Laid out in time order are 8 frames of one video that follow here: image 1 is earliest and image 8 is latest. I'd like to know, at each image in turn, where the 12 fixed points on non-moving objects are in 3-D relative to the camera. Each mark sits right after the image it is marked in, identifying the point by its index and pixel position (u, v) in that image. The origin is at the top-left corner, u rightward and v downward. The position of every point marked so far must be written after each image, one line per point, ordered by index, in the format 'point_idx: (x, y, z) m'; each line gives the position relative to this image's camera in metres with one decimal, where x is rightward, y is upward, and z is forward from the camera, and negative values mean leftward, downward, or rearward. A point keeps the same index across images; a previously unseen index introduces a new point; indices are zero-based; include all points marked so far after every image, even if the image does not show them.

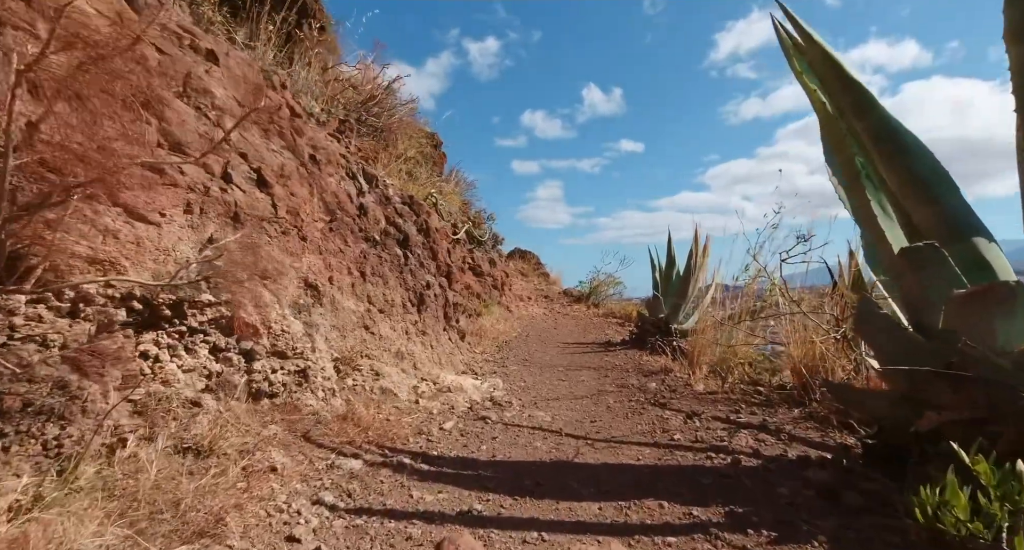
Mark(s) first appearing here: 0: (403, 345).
0: (-0.9, -0.6, +4.1) m
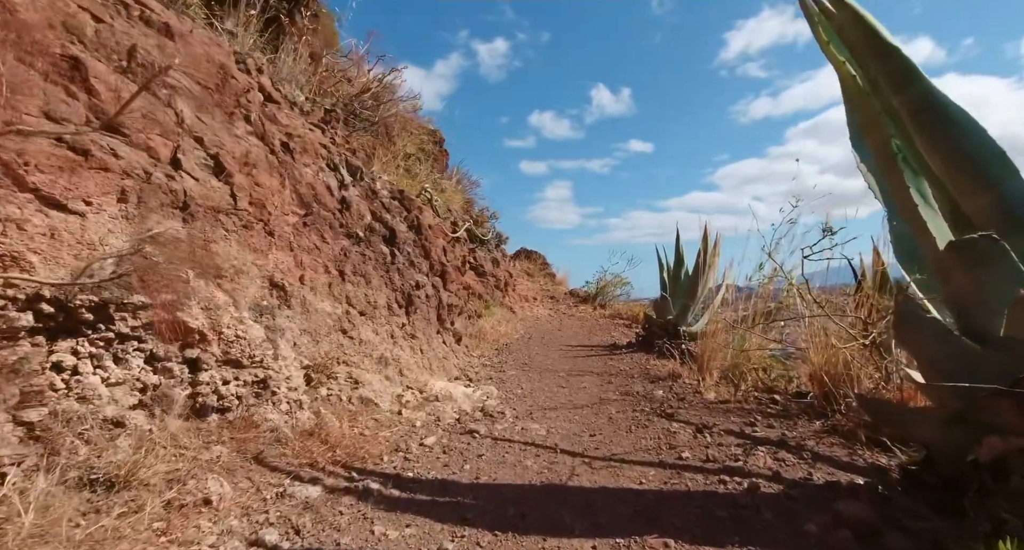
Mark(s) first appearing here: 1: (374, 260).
0: (-0.9, -0.6, +3.8) m
1: (-1.1, +0.1, +4.0) m
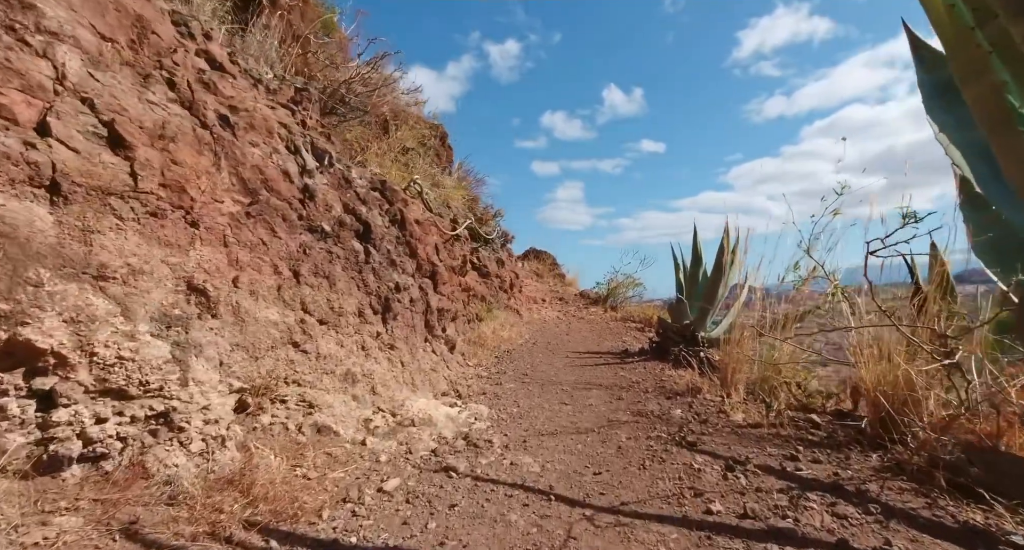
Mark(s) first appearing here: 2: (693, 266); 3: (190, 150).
0: (-1.0, -0.6, +3.2) m
1: (-1.1, +0.1, +3.4) m
2: (+2.5, +0.1, +7.2) m
3: (-1.5, +0.6, +2.3) m
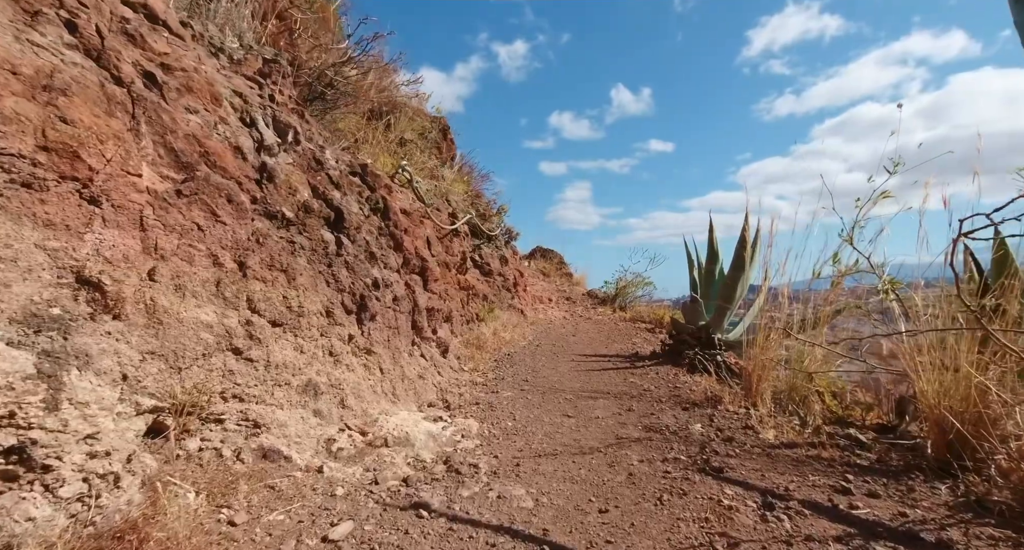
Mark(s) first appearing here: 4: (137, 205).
0: (-1.0, -0.5, +2.7) m
1: (-1.2, +0.1, +3.0) m
2: (+2.5, +0.1, +6.6) m
3: (-1.5, +0.6, +1.9) m
4: (-1.4, +0.3, +2.0) m
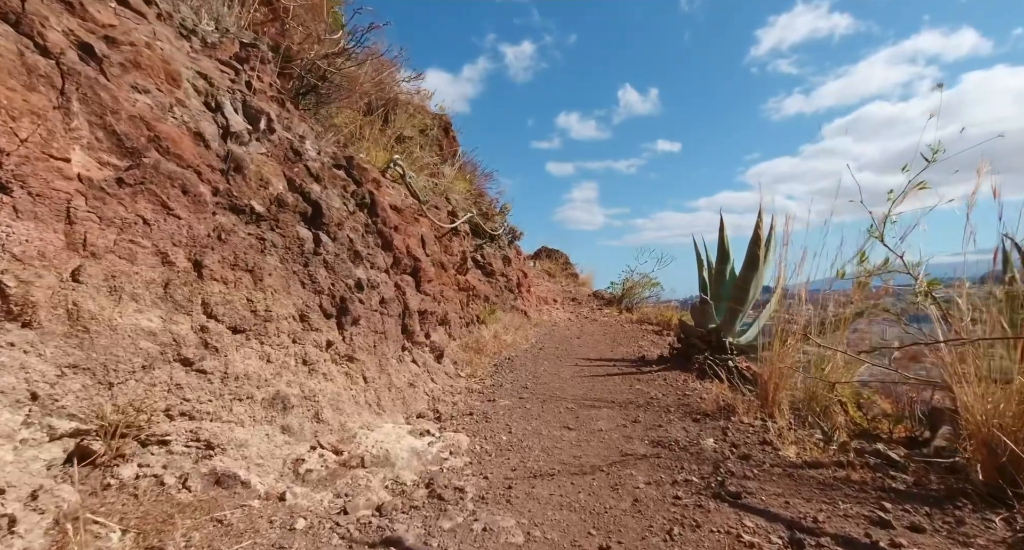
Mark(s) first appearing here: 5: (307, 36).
0: (-1.1, -0.5, +2.5) m
1: (-1.2, +0.1, +2.7) m
2: (+2.5, +0.1, +6.3) m
3: (-1.6, +0.6, +1.6) m
4: (-1.5, +0.3, +1.7) m
5: (-2.3, +2.7, +5.9) m
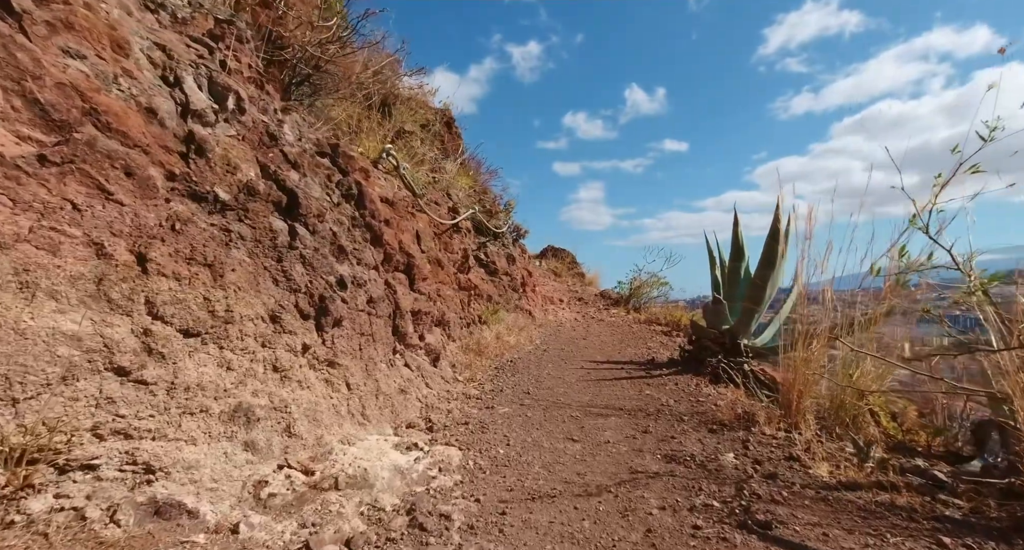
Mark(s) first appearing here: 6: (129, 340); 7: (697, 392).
0: (-1.1, -0.5, +2.2) m
1: (-1.2, +0.2, +2.4) m
2: (+2.6, +0.2, +6.0) m
3: (-1.6, +0.6, +1.3) m
4: (-1.5, +0.3, +1.4) m
5: (-2.3, +2.7, +5.6) m
6: (-1.3, -0.2, +1.7) m
7: (+1.7, -1.1, +4.8) m
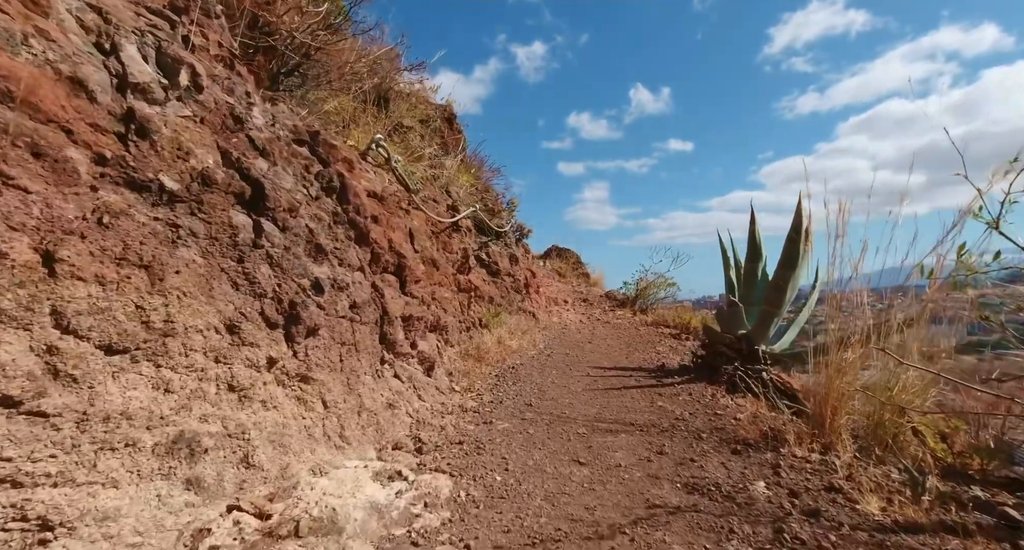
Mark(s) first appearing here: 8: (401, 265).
0: (-1.1, -0.5, +1.8) m
1: (-1.2, +0.1, +2.1) m
2: (+2.6, +0.1, +5.6) m
3: (-1.6, +0.6, +1.0) m
4: (-1.5, +0.3, +1.1) m
5: (-2.3, +2.7, +5.3) m
6: (-1.3, -0.2, +1.4) m
7: (+1.7, -1.1, +4.4) m
8: (-0.8, +0.1, +3.8) m
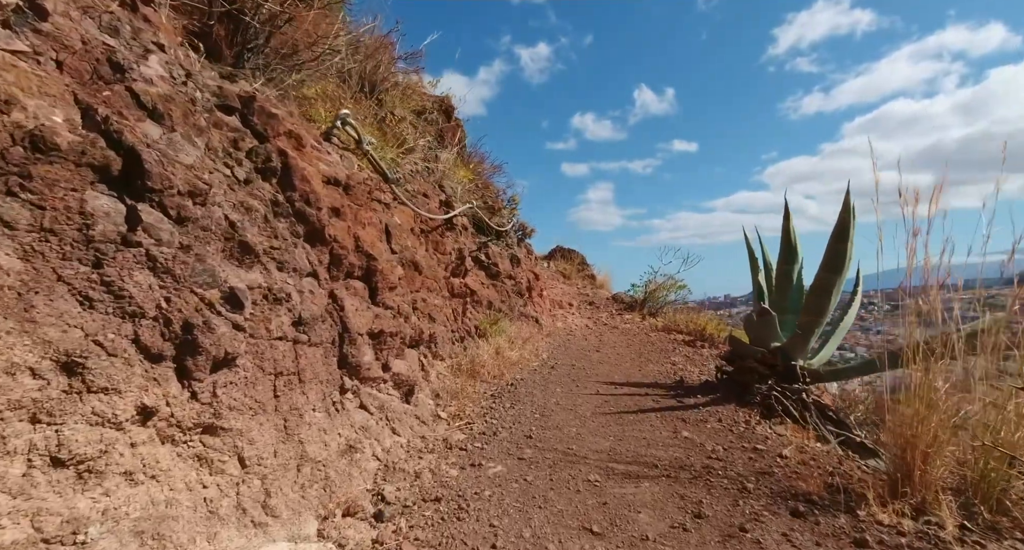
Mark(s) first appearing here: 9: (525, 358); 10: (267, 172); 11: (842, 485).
0: (-1.1, -0.6, +1.1) m
1: (-1.3, +0.1, +1.3) m
2: (+2.6, +0.1, +4.9) m
3: (-1.7, +0.6, +0.3) m
4: (-1.6, +0.3, +0.4) m
5: (-2.3, +2.7, +4.6) m
6: (-1.3, -0.3, +0.7) m
7: (+1.7, -1.1, +3.6) m
8: (-0.8, 0.0, +3.1) m
9: (+0.1, -0.9, +5.5) m
10: (-1.1, +0.5, +2.4) m
11: (+1.7, -1.1, +2.6) m
